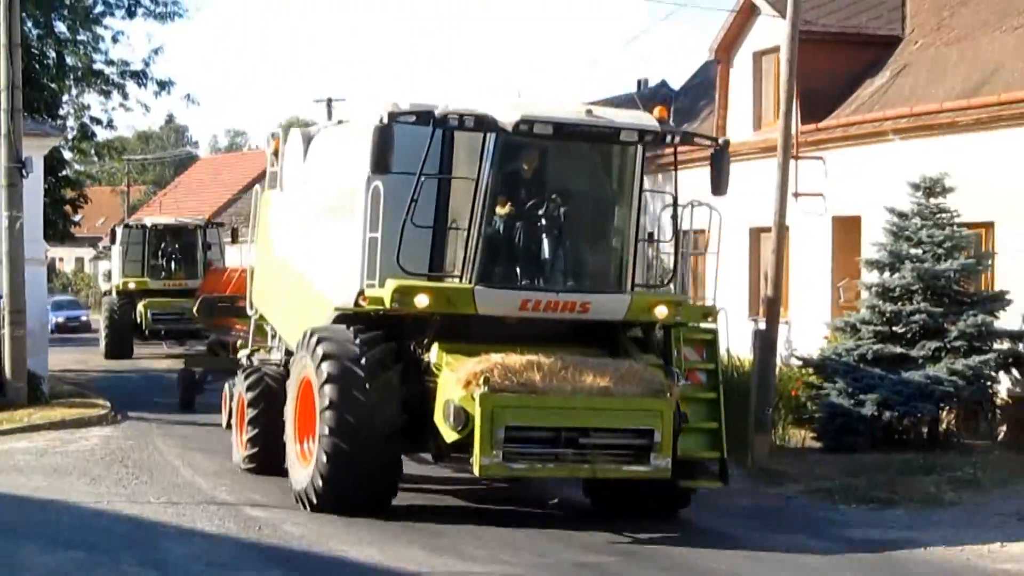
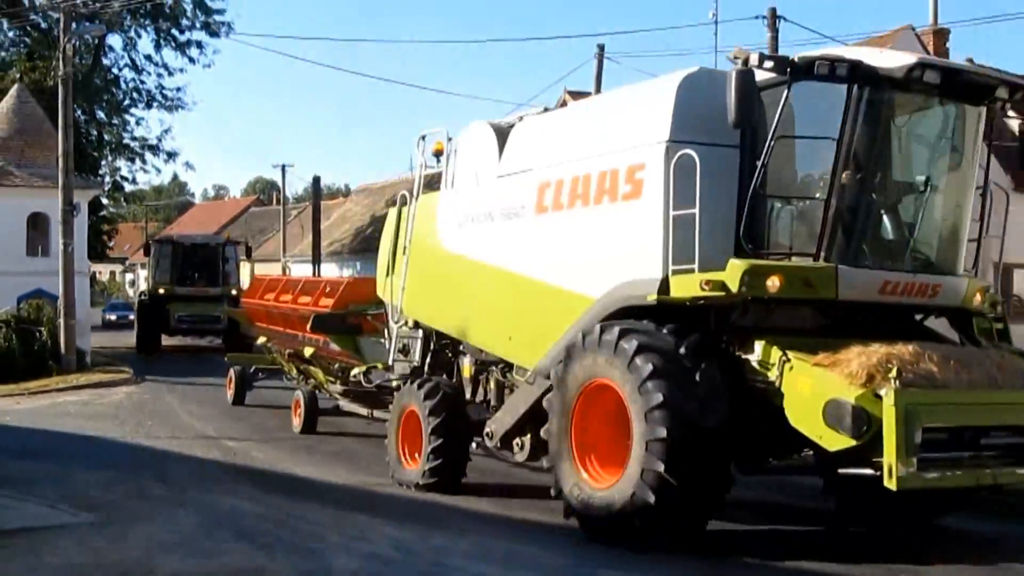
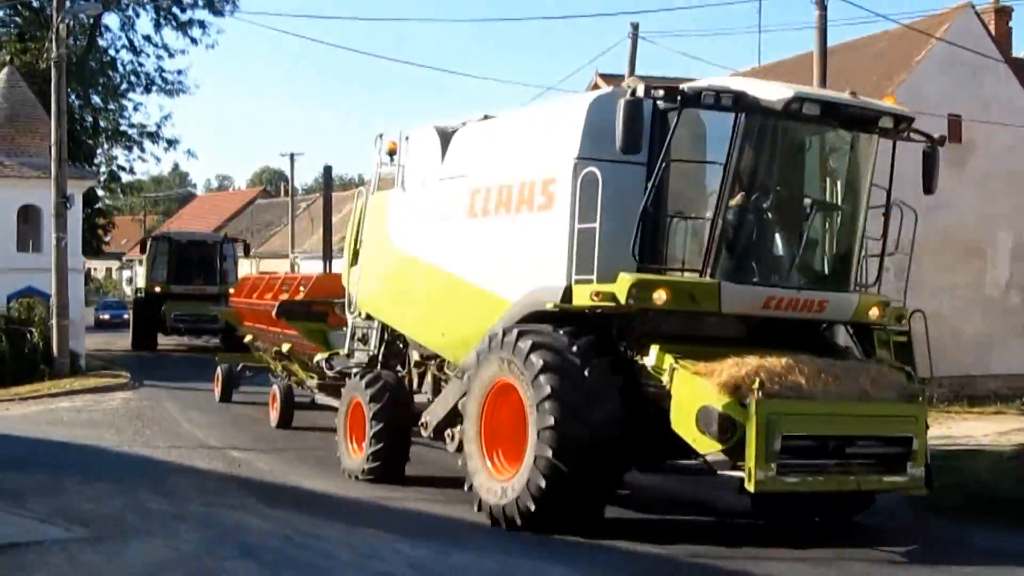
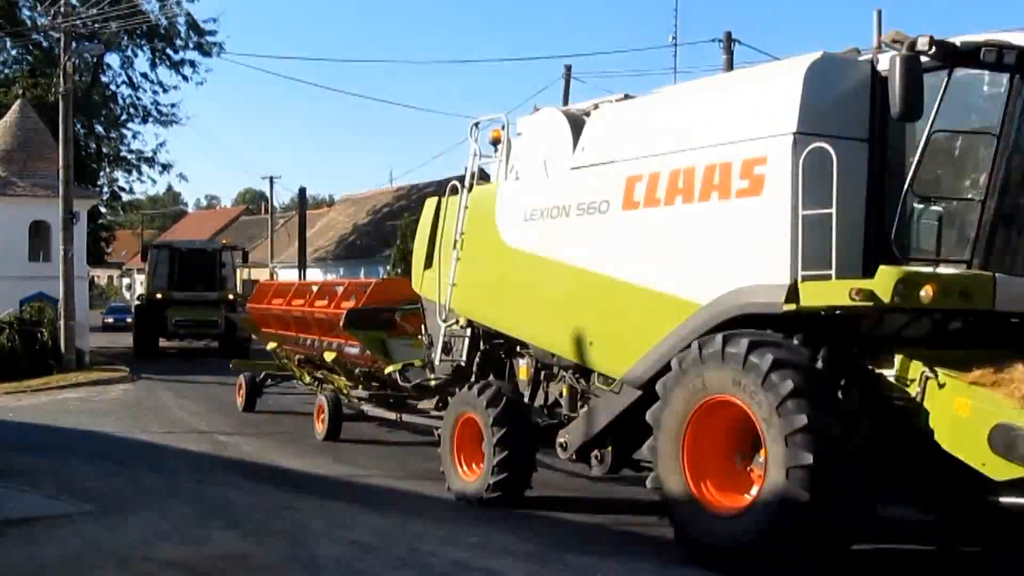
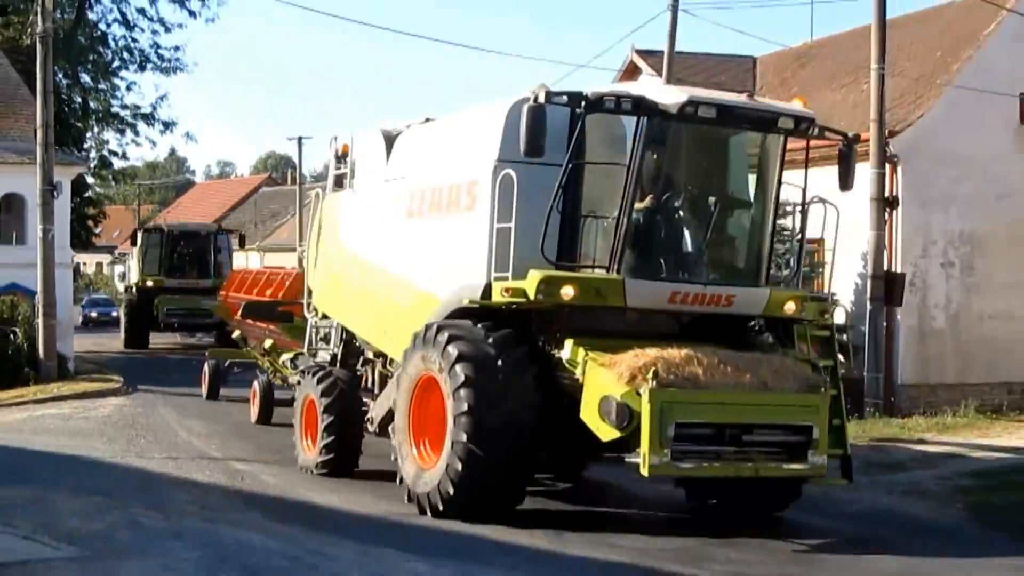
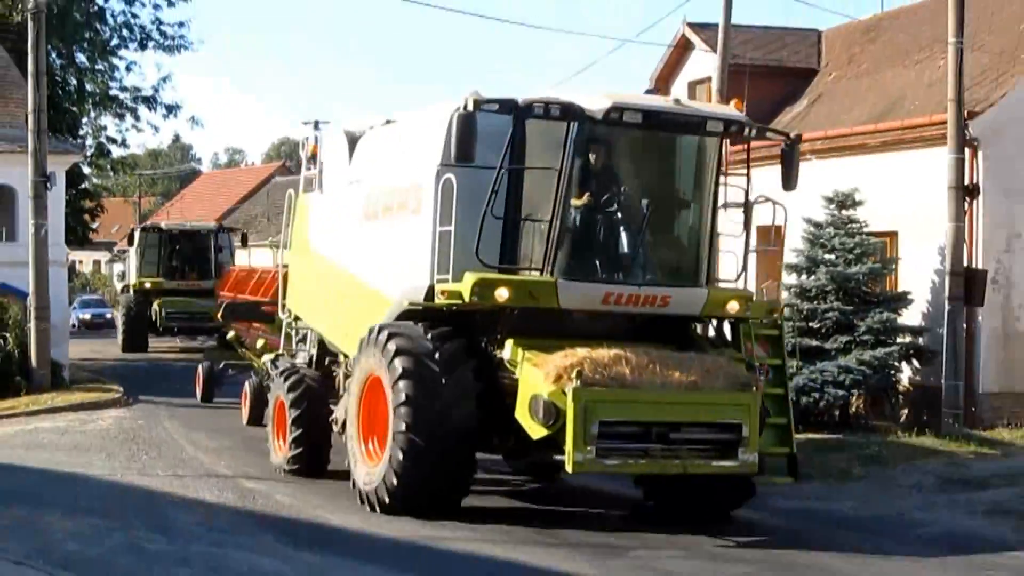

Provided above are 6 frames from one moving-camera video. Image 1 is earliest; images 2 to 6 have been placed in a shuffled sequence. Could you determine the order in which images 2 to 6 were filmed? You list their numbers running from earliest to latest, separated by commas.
6, 5, 3, 2, 4
